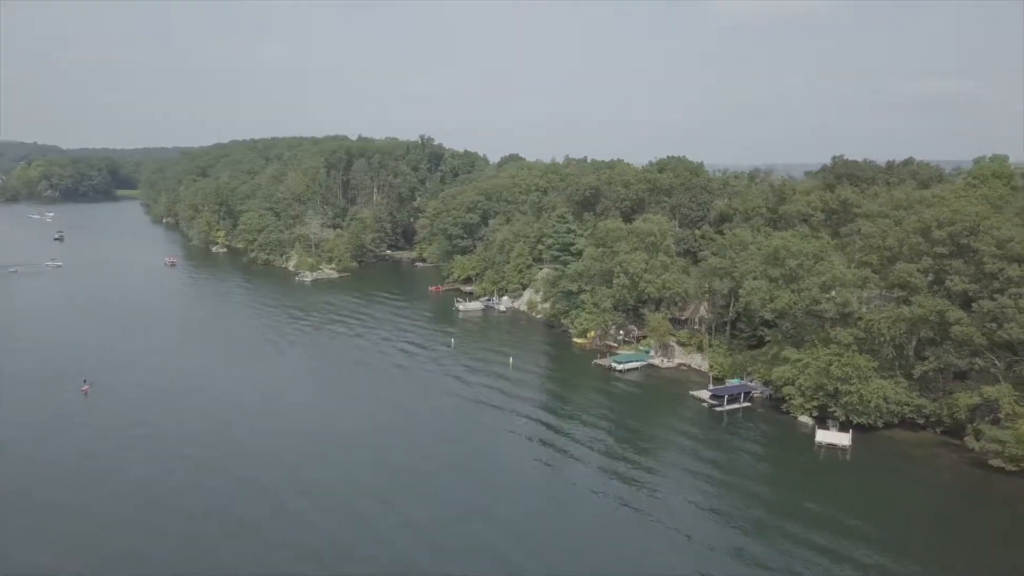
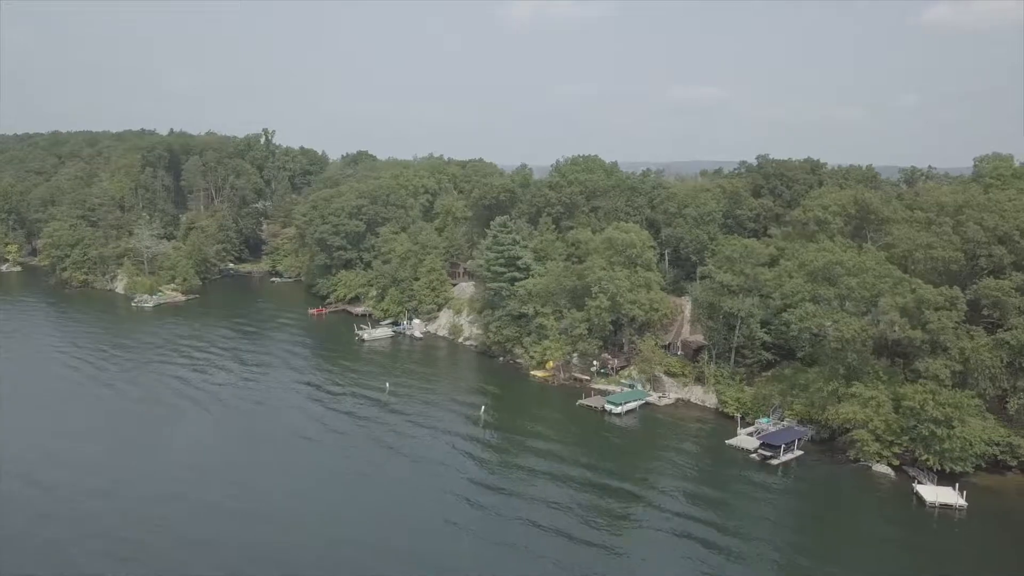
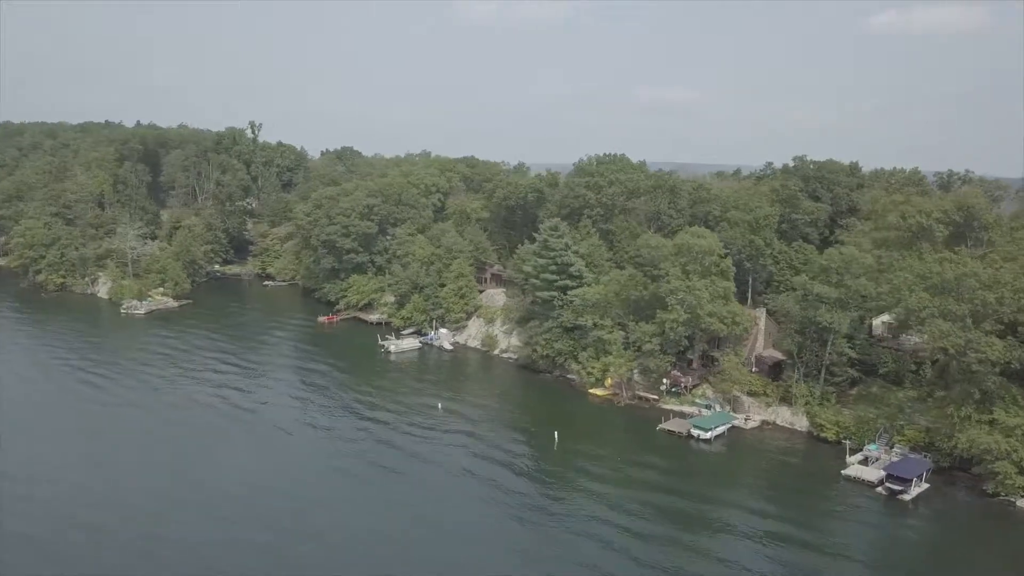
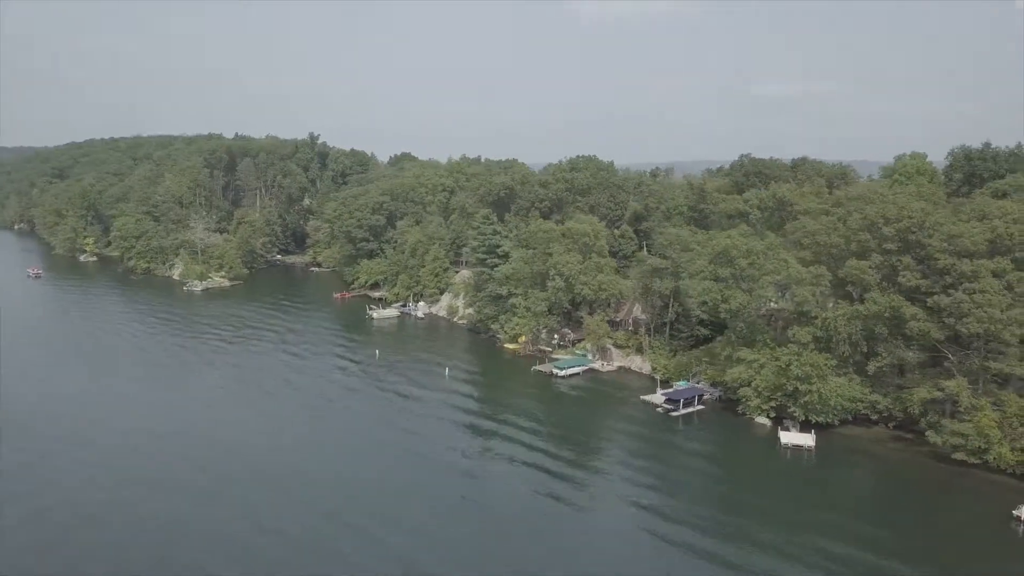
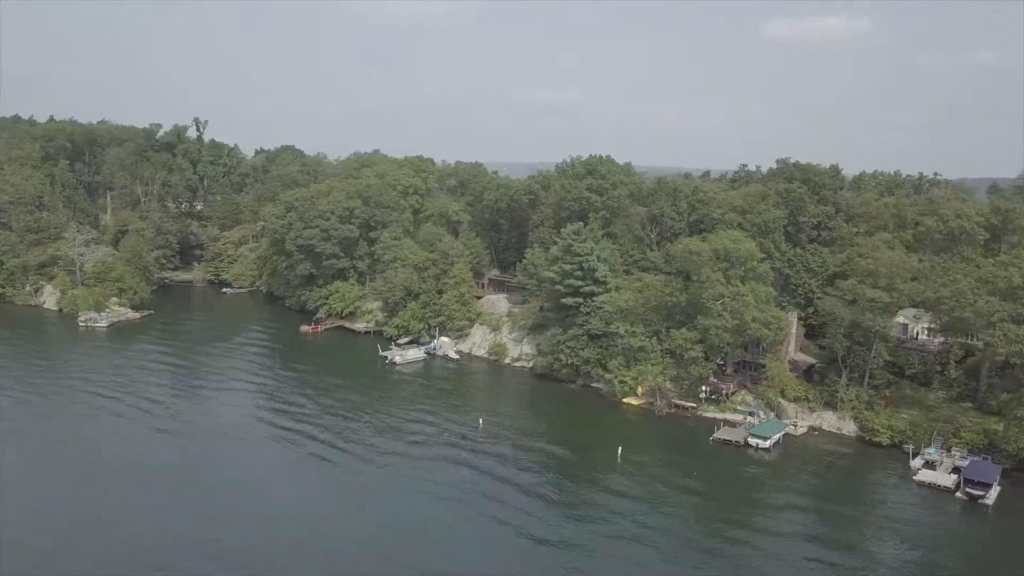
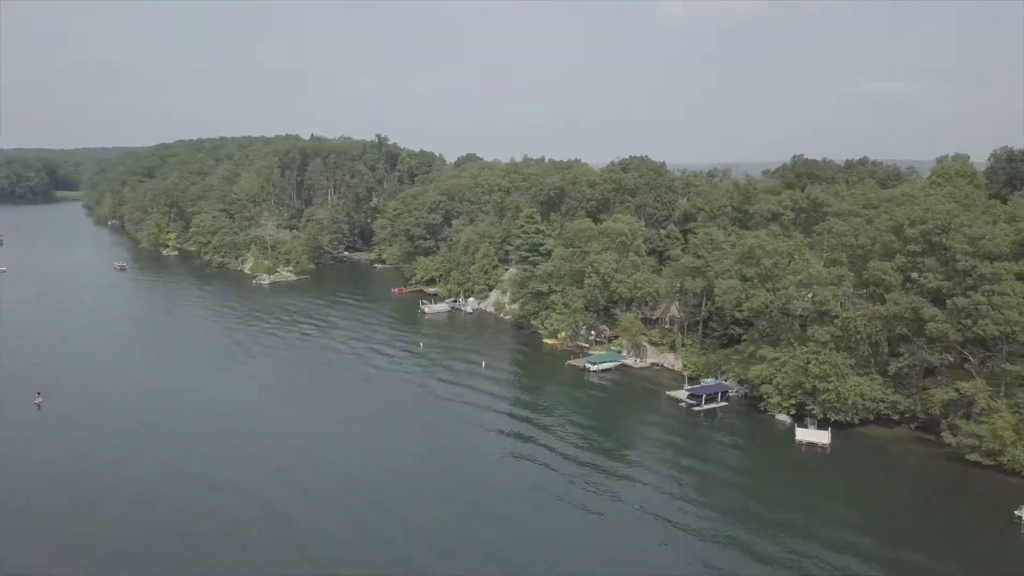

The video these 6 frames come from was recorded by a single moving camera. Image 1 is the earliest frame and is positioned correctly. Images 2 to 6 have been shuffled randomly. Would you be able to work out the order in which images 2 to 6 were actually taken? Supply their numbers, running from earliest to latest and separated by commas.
6, 4, 2, 3, 5
